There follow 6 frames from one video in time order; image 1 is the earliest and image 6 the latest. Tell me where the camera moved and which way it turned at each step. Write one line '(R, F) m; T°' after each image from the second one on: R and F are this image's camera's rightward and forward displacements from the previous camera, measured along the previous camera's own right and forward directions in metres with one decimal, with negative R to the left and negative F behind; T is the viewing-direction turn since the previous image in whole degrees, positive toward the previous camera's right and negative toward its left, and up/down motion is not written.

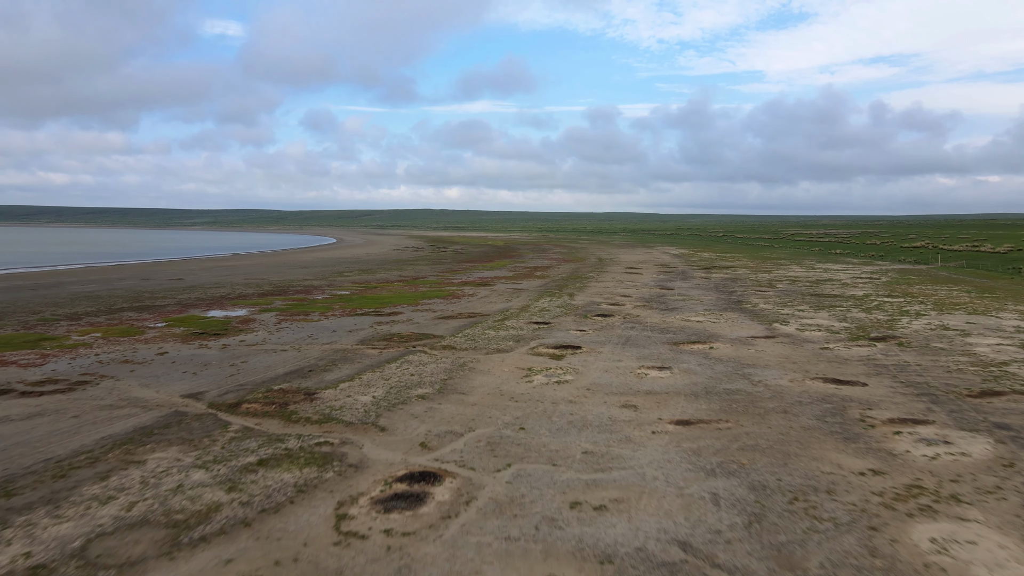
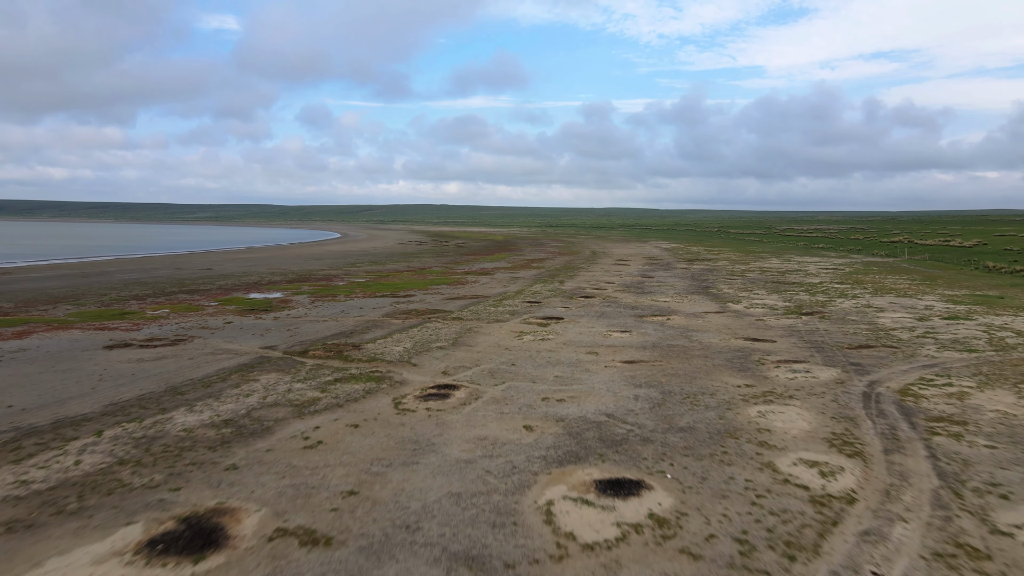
(+0.1, -4.3) m; 0°
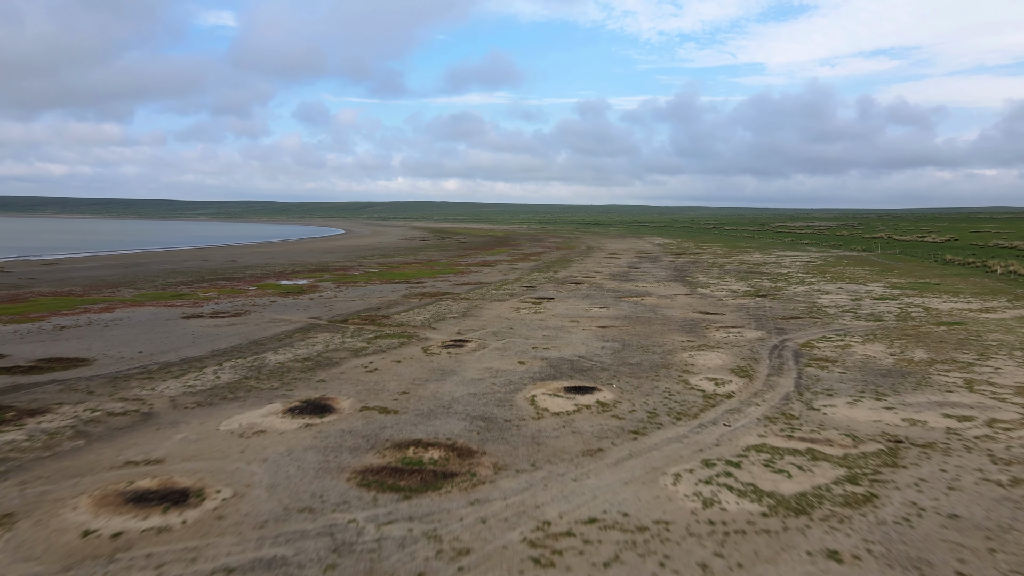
(0.0, -4.1) m; 0°
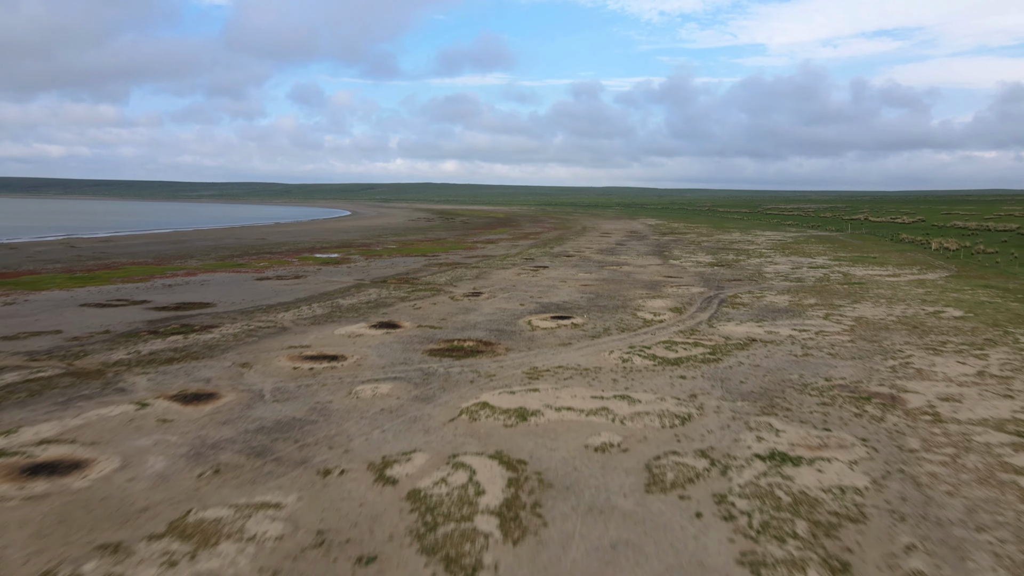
(-0.1, -5.8) m; 0°
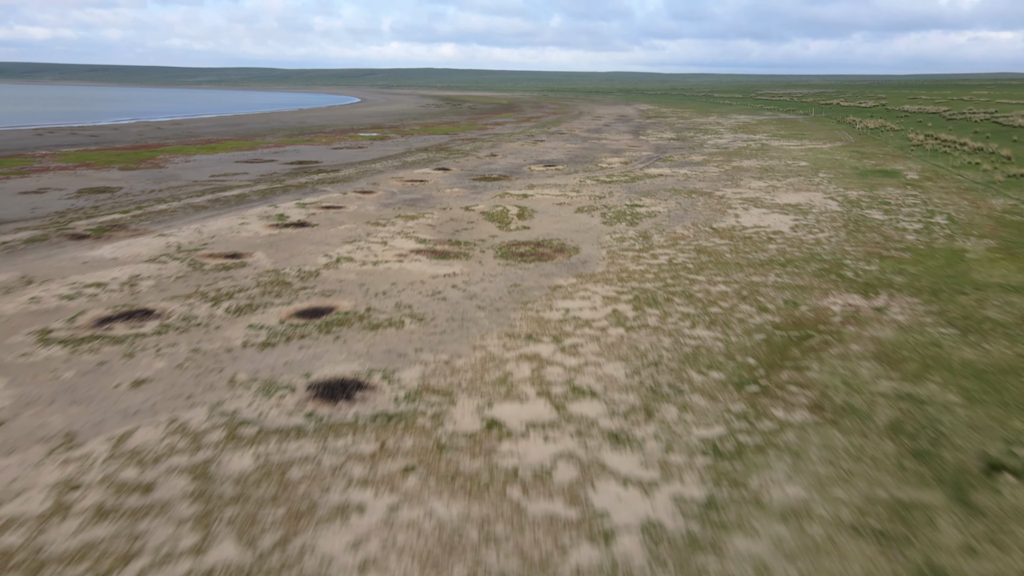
(-0.2, -10.9) m; 0°
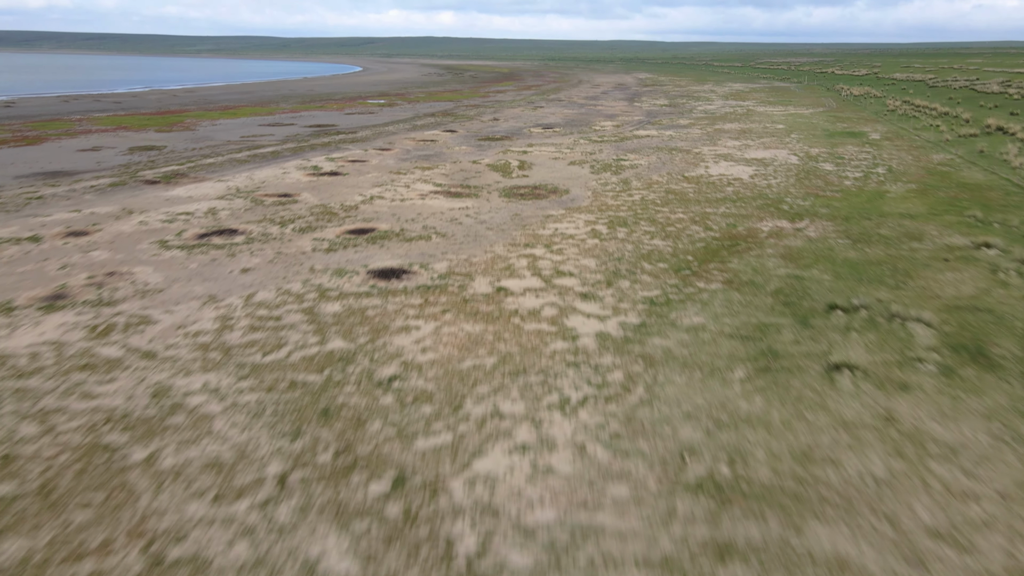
(0.0, -2.9) m; 0°
